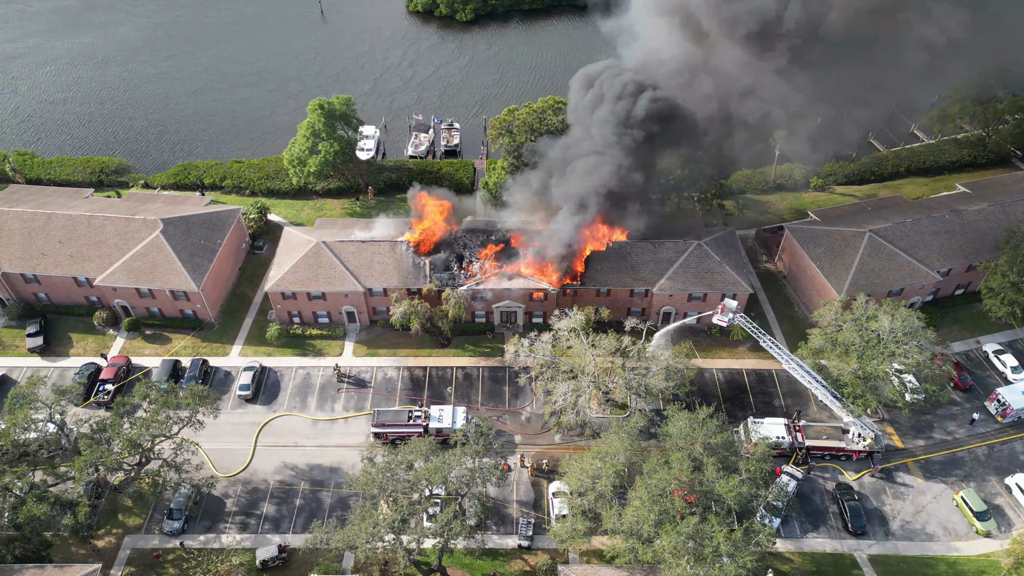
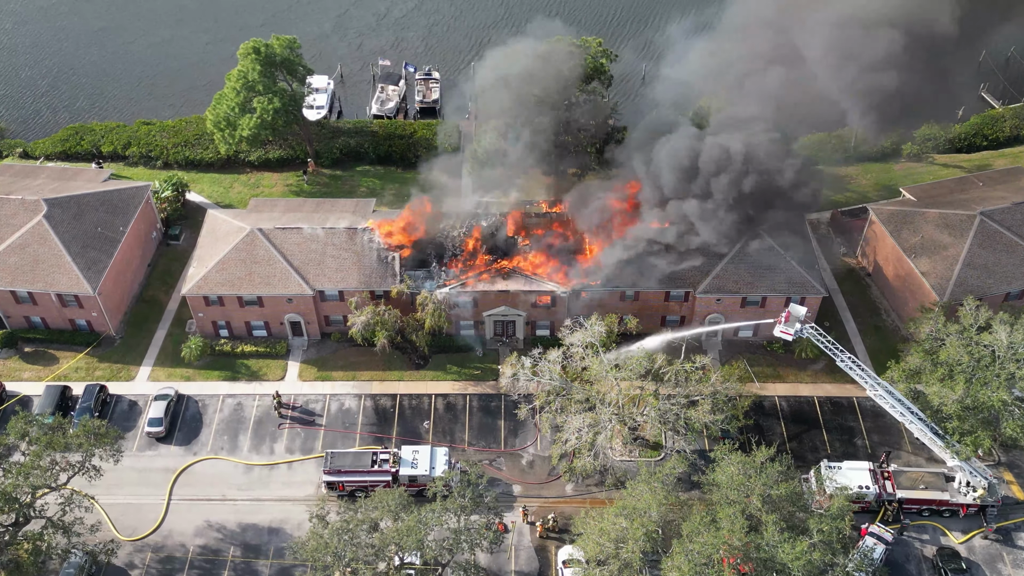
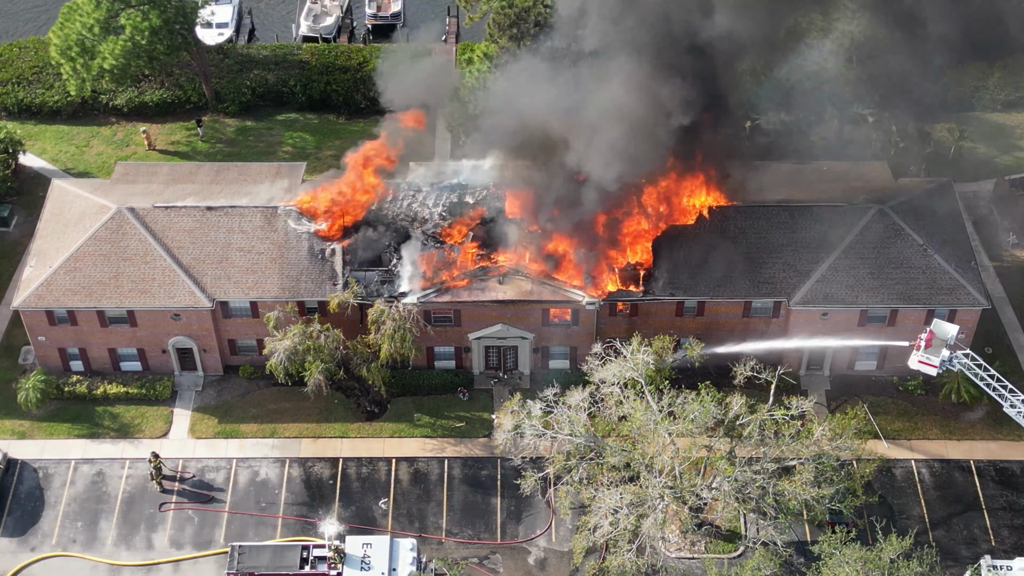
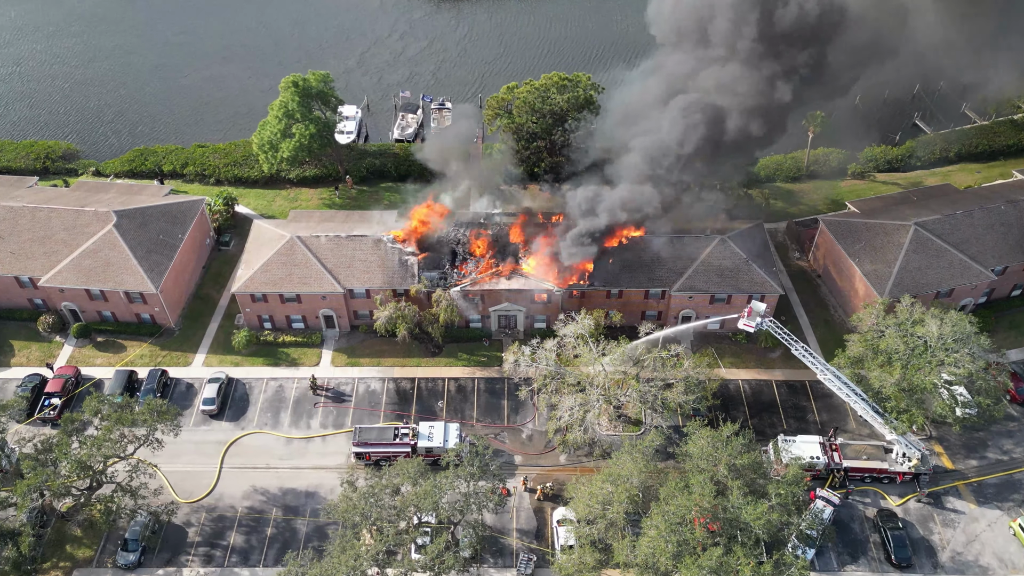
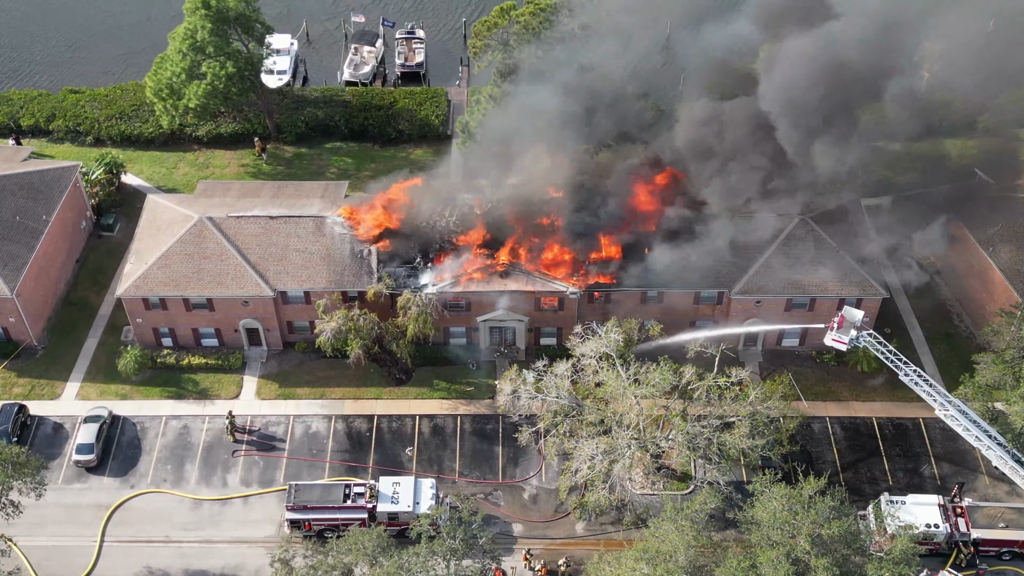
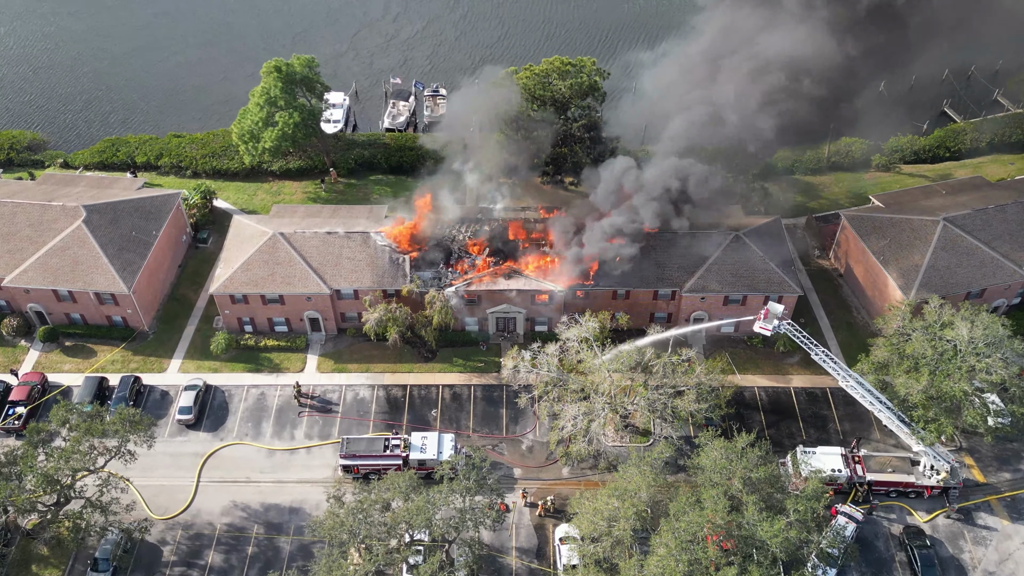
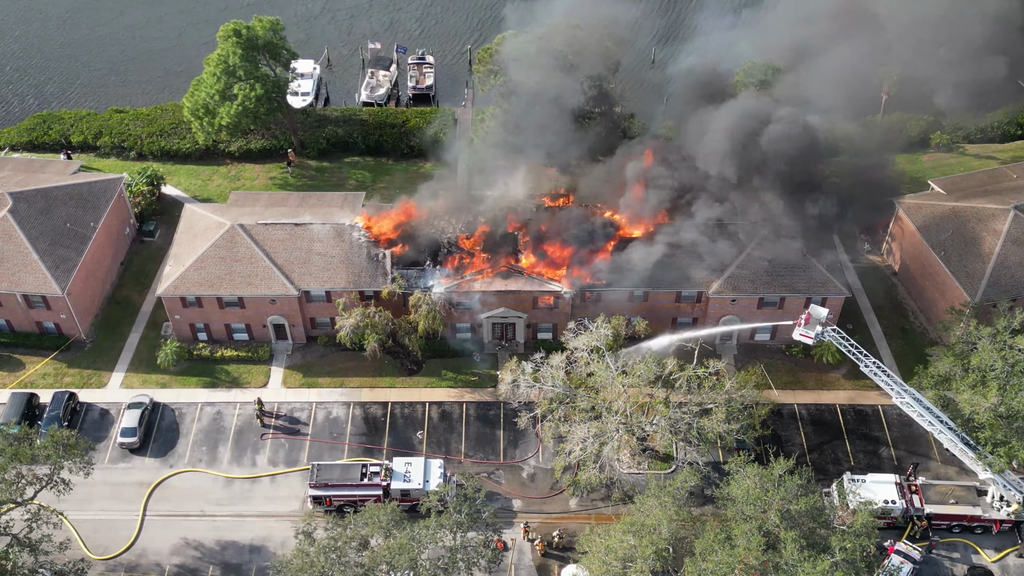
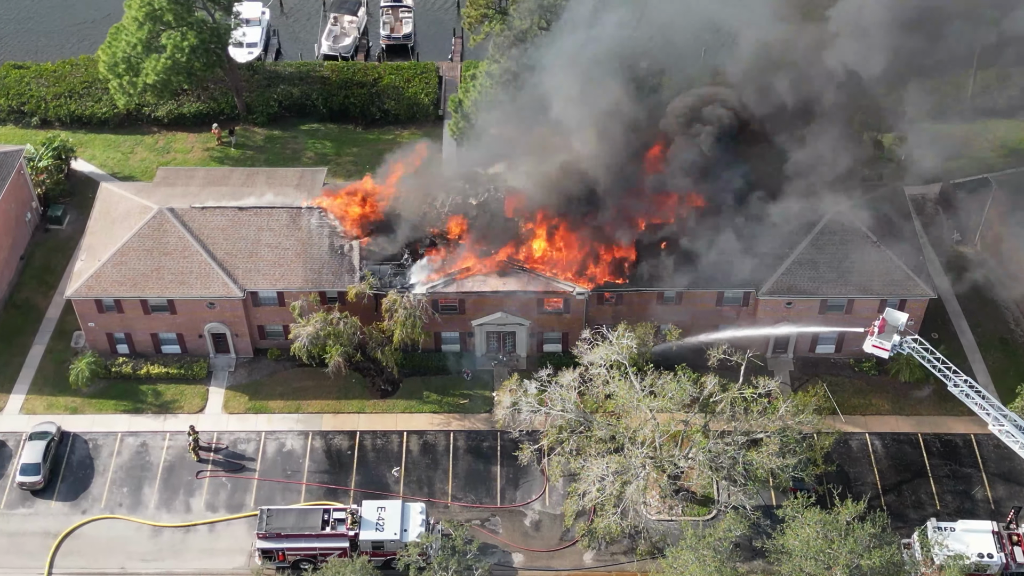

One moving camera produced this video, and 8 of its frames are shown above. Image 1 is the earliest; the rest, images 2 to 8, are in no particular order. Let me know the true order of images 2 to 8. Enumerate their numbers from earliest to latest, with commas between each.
4, 6, 2, 7, 5, 8, 3
